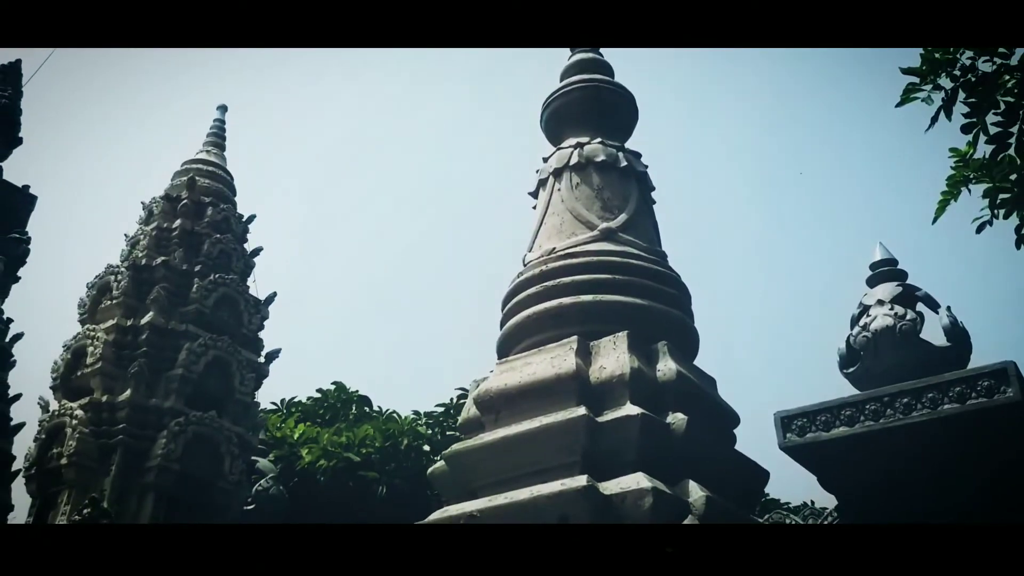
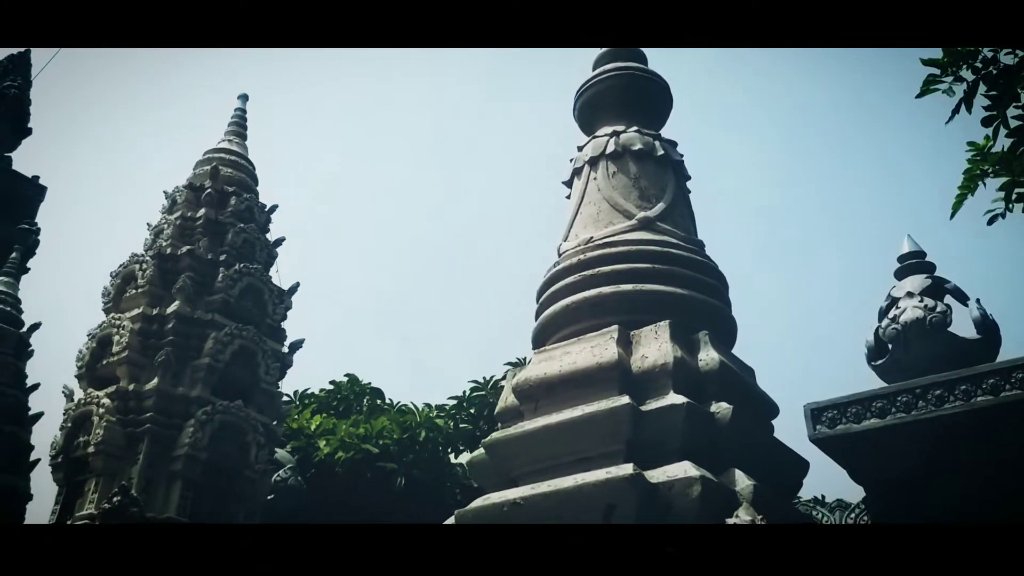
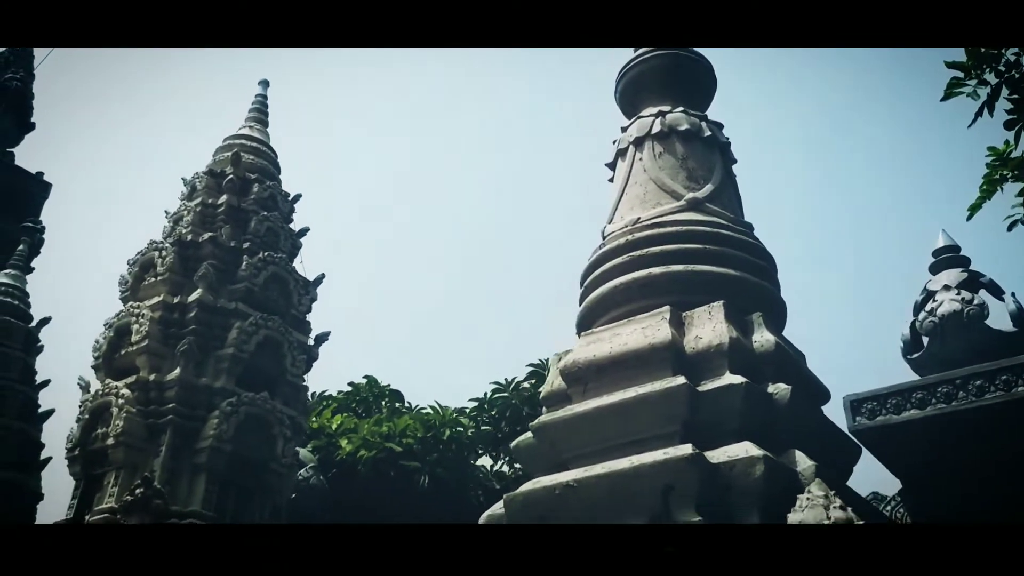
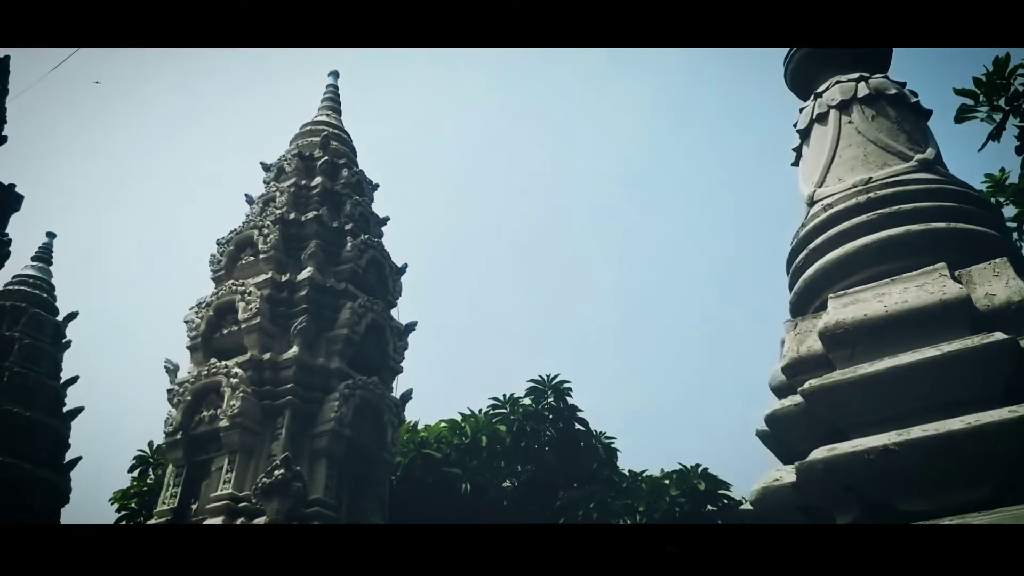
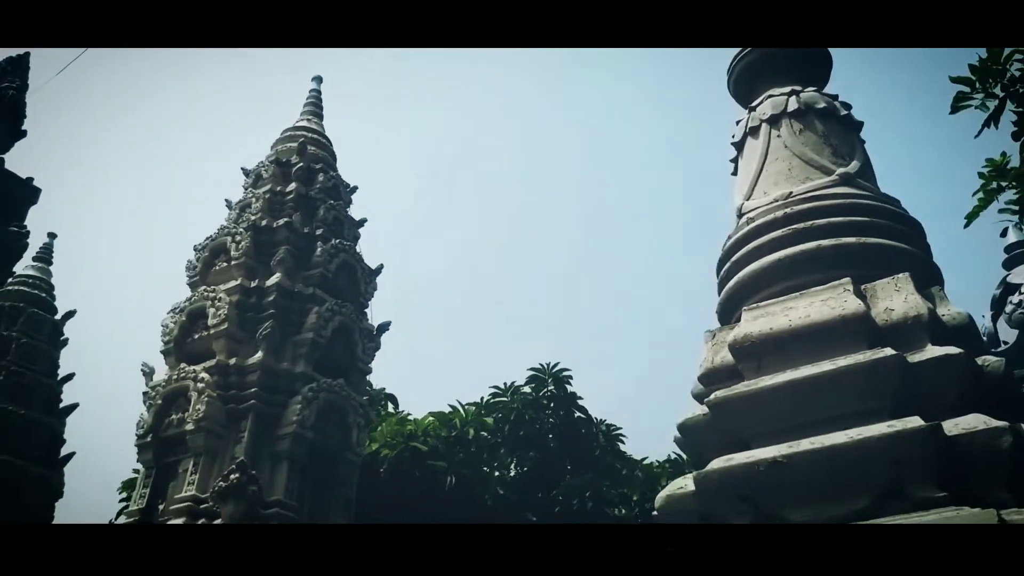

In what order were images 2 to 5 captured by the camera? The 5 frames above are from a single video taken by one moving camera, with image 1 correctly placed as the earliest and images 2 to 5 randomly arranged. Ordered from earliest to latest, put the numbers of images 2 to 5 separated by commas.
2, 3, 5, 4
